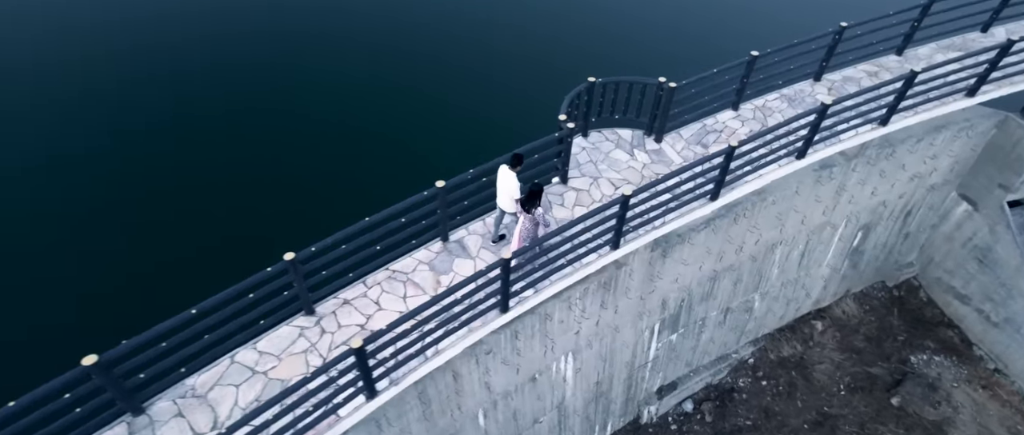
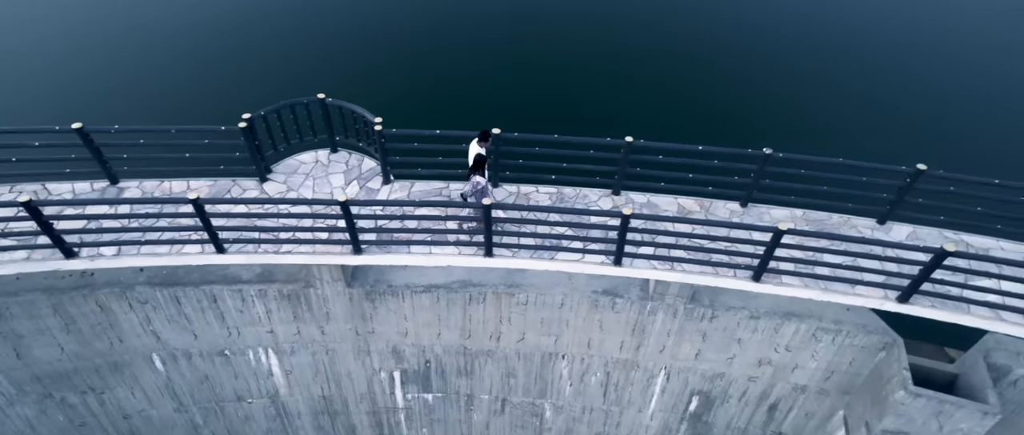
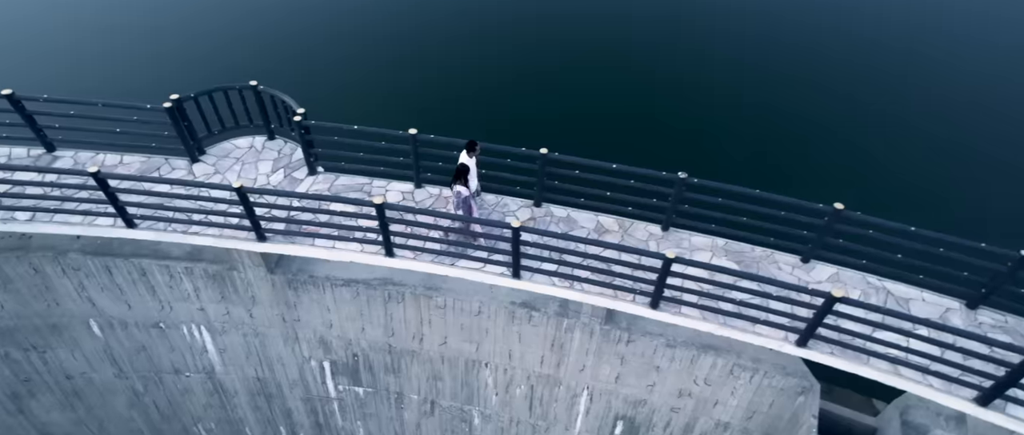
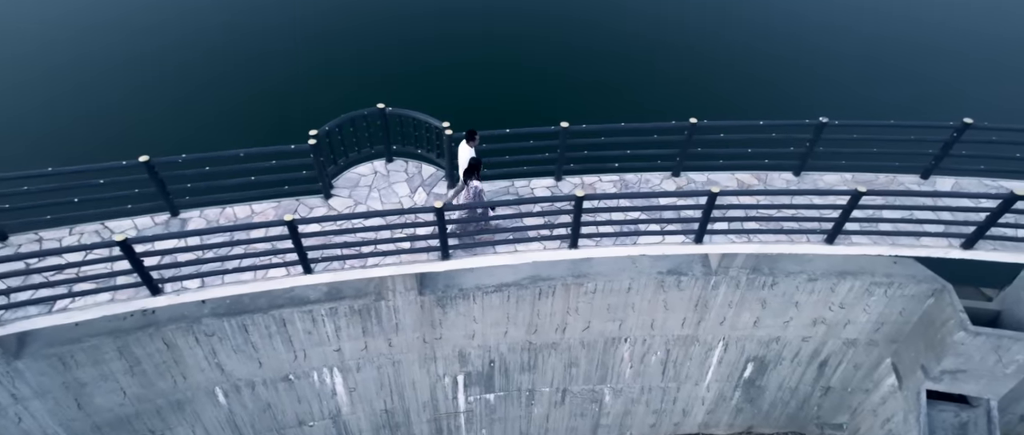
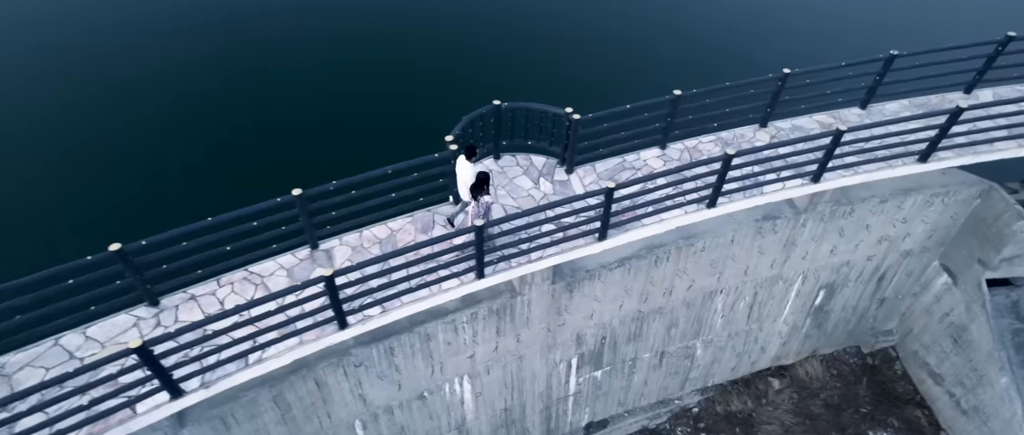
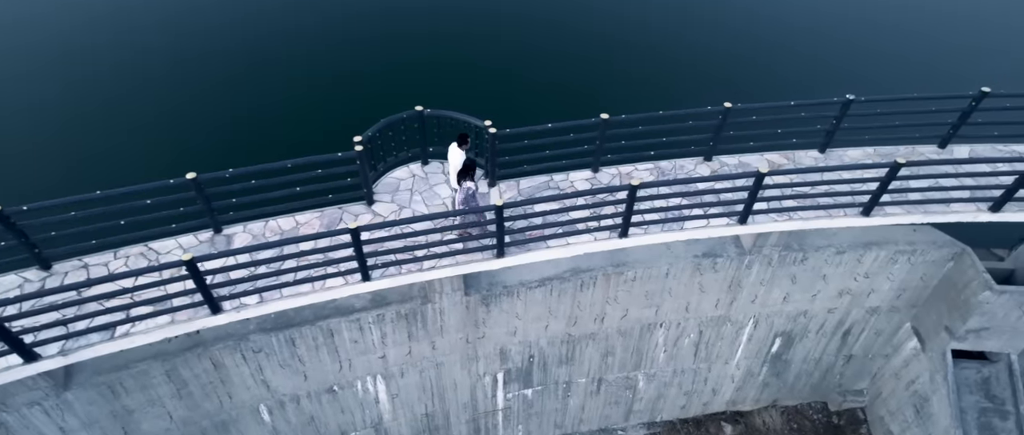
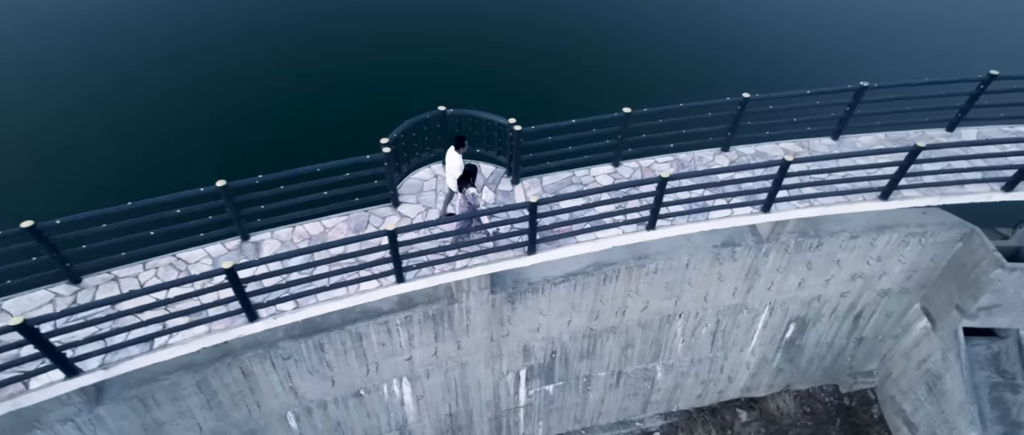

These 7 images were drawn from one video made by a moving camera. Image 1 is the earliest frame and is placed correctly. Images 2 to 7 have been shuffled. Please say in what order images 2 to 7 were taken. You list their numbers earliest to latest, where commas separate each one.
5, 7, 6, 4, 2, 3
